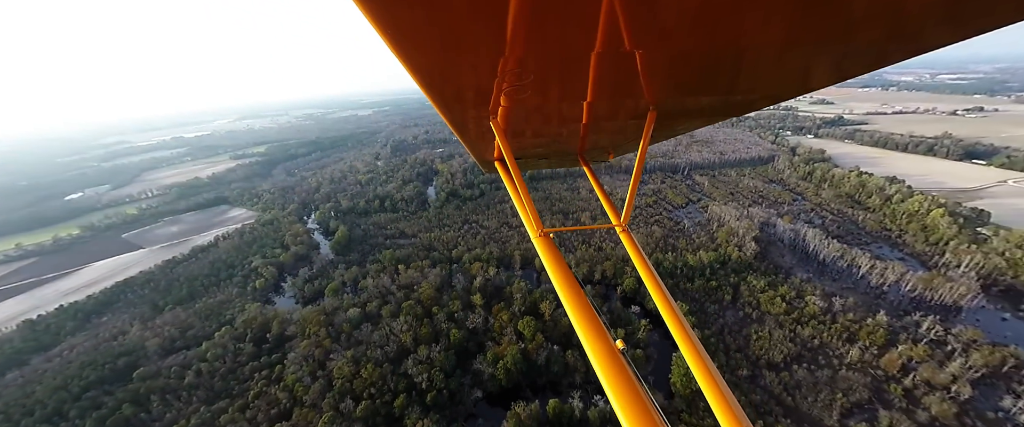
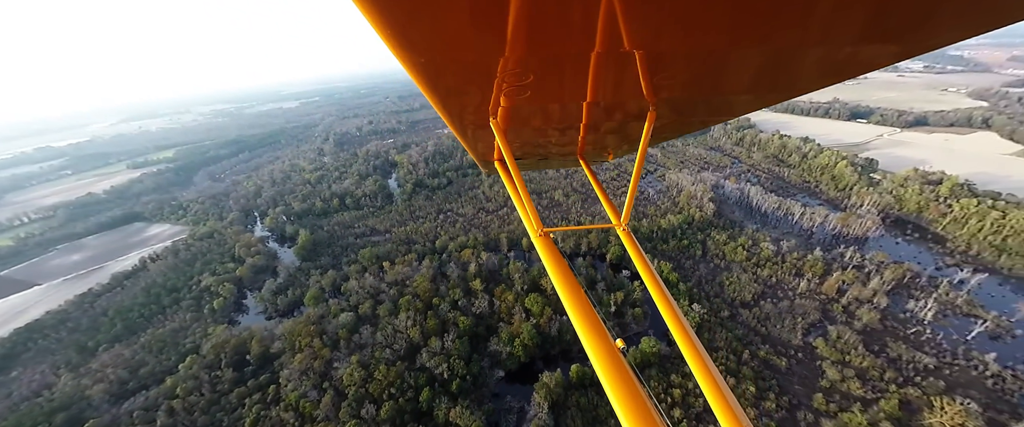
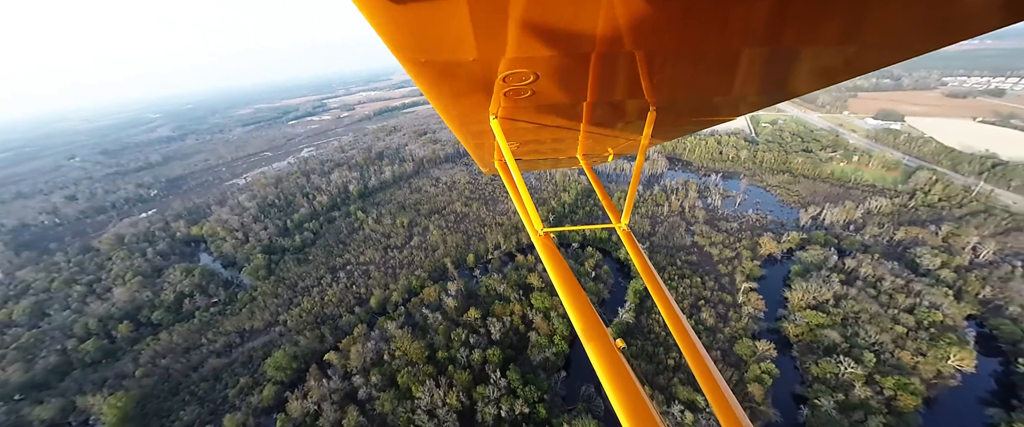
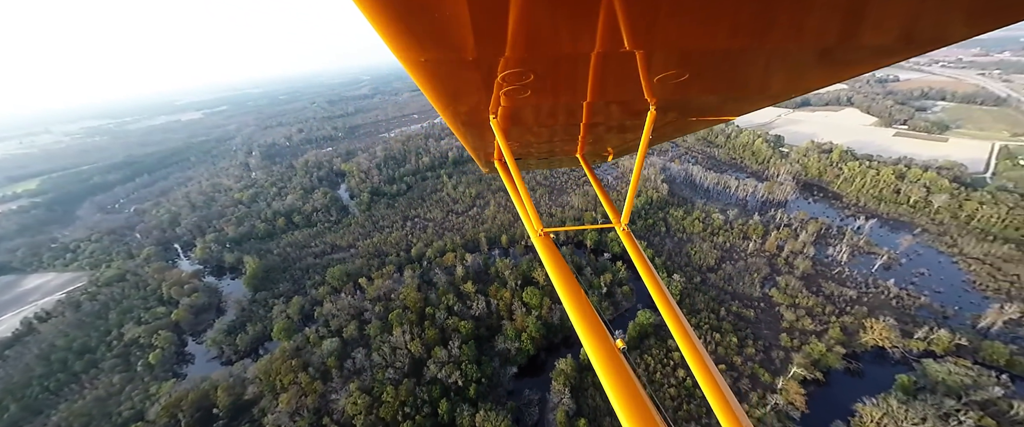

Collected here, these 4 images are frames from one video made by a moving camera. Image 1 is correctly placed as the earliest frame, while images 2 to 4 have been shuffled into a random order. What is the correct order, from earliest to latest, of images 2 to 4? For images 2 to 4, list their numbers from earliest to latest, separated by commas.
2, 4, 3
